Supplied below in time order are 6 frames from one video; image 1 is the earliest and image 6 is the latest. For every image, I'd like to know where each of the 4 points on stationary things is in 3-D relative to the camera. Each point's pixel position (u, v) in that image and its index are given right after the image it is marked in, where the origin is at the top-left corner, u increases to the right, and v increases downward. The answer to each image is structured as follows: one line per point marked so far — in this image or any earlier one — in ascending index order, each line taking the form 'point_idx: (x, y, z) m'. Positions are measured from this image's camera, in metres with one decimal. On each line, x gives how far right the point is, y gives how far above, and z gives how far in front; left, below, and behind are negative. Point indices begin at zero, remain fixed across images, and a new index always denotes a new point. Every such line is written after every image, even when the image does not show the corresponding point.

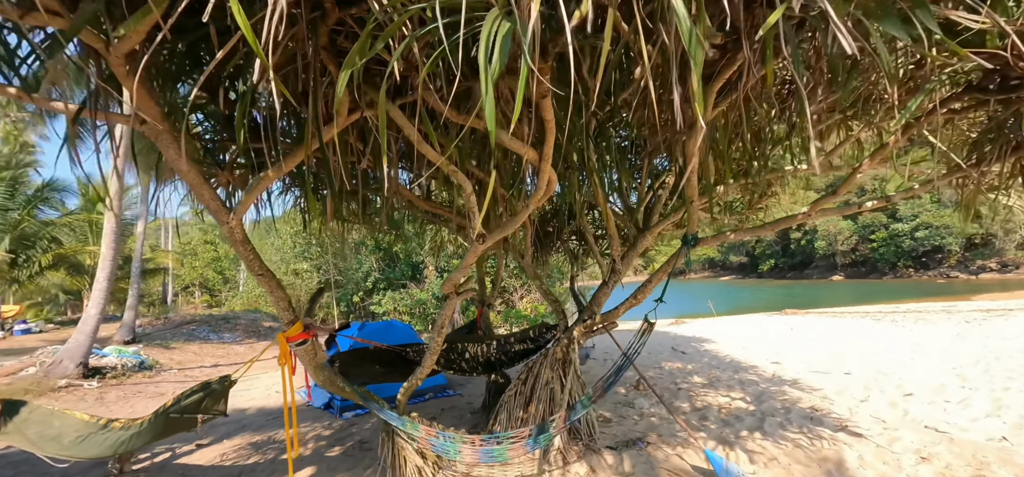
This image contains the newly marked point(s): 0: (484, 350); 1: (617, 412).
0: (-0.2, -0.8, +3.1) m
1: (+0.9, -1.6, +3.7) m
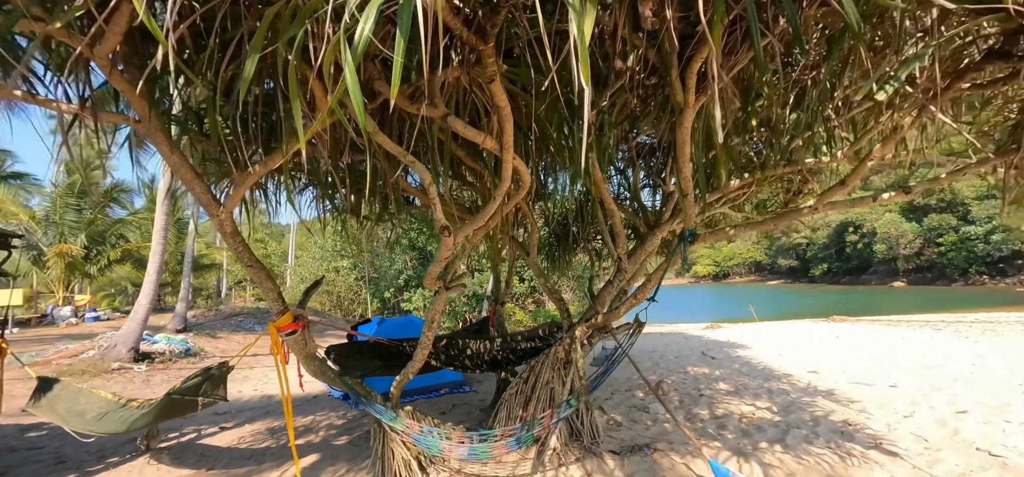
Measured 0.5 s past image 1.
0: (-0.2, -0.8, +3.1) m
1: (+1.0, -1.5, +3.6) m
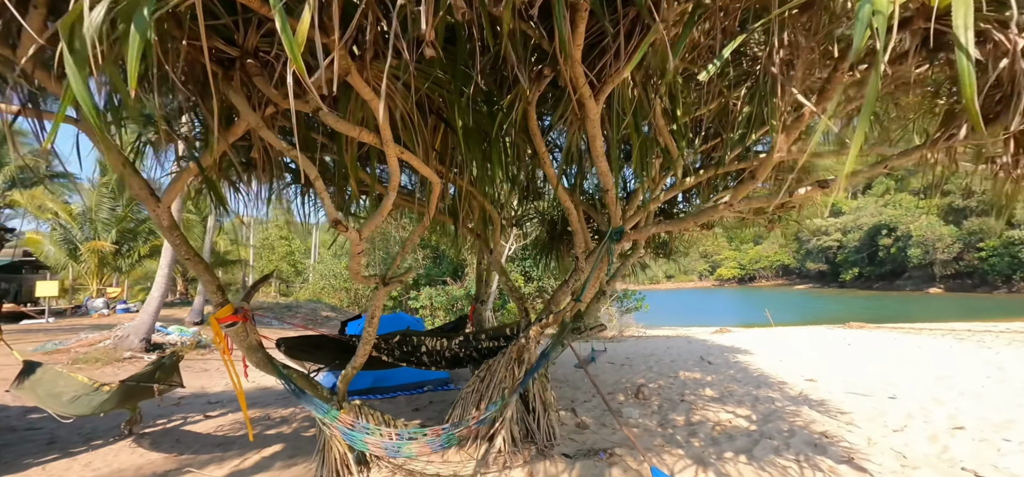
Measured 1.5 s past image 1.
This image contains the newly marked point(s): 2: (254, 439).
0: (-0.5, -0.8, +3.1) m
1: (+0.7, -1.5, +3.5) m
2: (-2.0, -1.6, +3.3) m
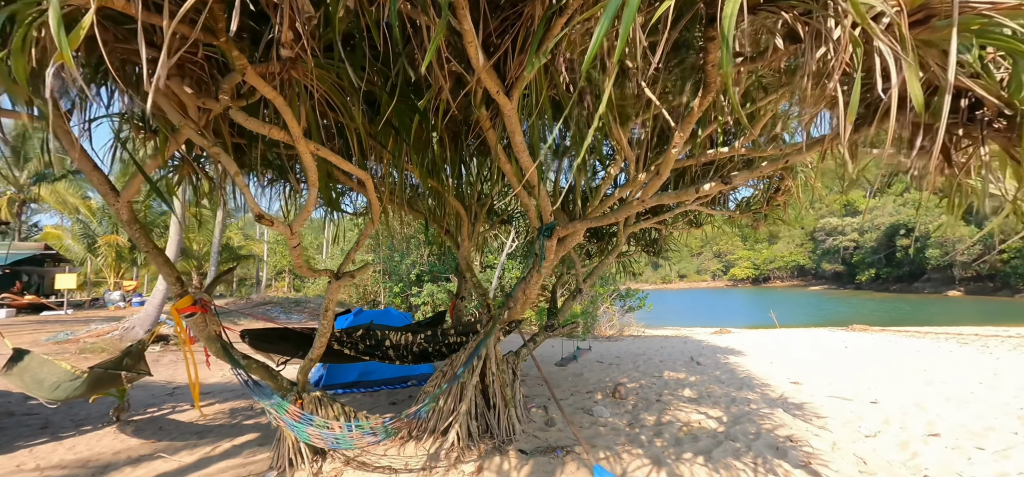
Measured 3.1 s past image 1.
0: (-0.8, -0.8, +3.1) m
1: (+0.5, -1.5, +3.5) m
2: (-2.3, -1.5, +3.4) m
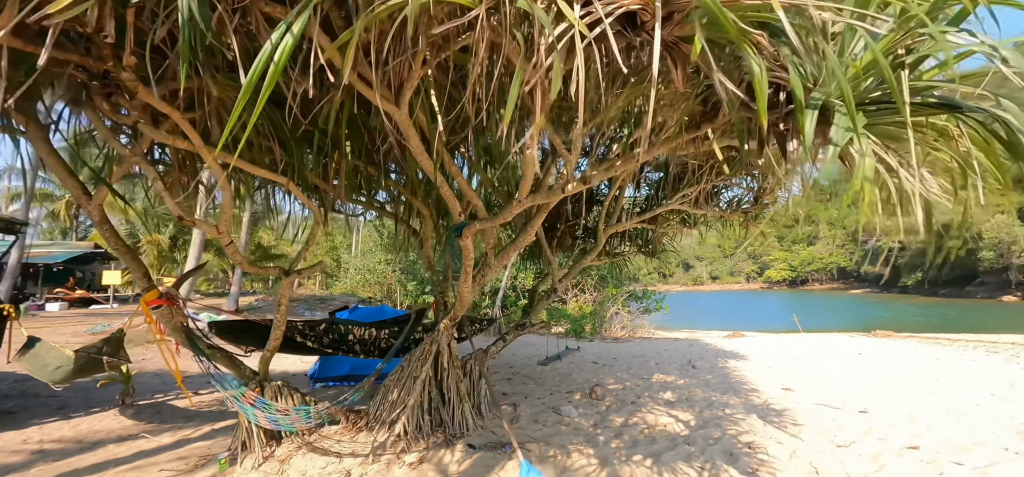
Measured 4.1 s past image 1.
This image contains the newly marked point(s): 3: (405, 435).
0: (-1.1, -0.8, +3.2) m
1: (+0.2, -1.5, +3.5) m
2: (-2.6, -1.5, +3.6) m
3: (-0.7, -1.3, +2.7) m
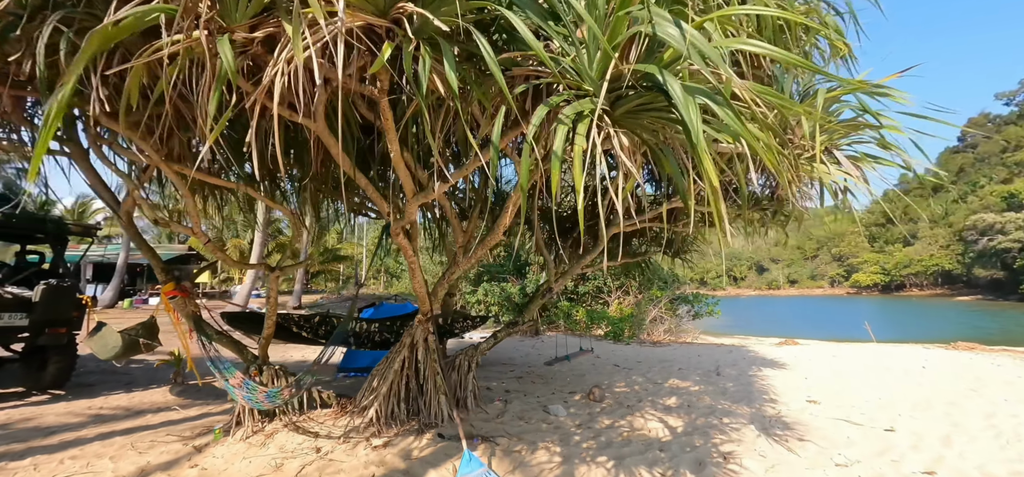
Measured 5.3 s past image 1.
0: (-1.2, -0.7, +3.5) m
1: (+0.1, -1.5, +3.6) m
2: (-2.6, -1.5, +4.1) m
3: (-0.9, -1.3, +2.9) m
